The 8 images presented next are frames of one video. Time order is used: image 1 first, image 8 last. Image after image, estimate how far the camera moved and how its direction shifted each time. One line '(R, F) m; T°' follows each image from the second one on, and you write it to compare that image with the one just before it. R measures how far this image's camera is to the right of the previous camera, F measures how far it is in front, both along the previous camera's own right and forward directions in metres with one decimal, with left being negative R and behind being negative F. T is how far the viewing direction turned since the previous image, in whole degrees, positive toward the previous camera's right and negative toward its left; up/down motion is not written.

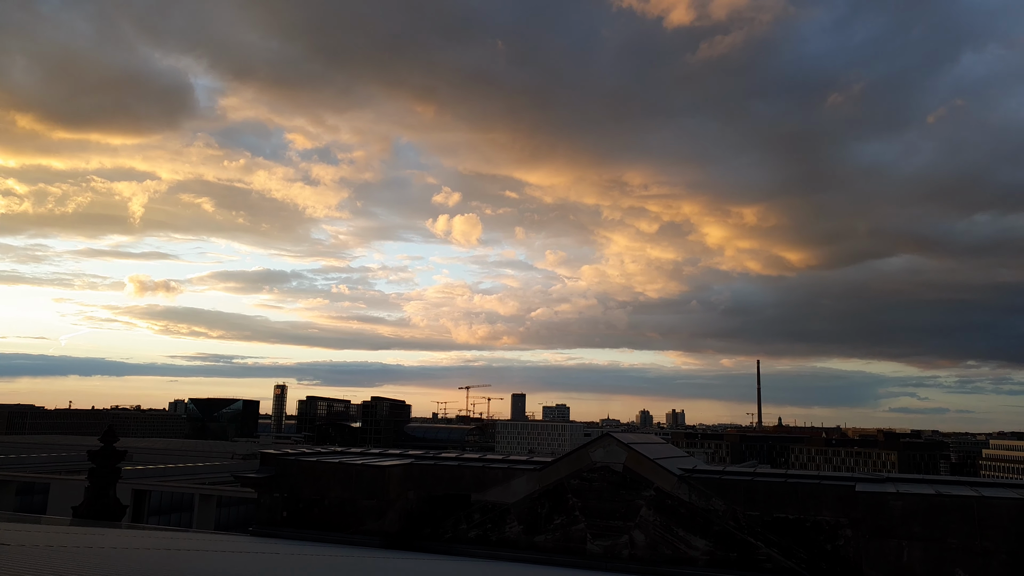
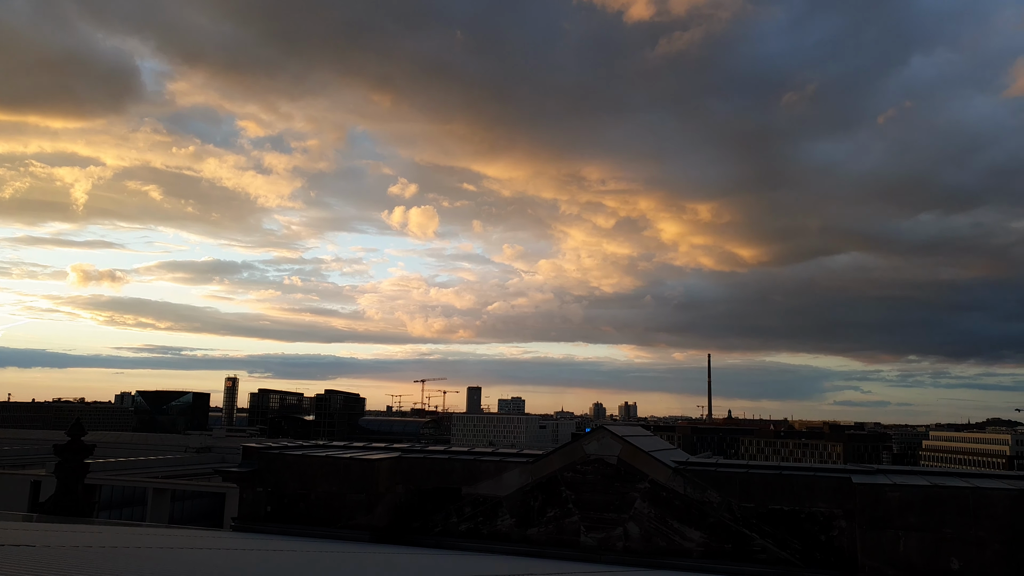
(-0.7, +0.3) m; +3°
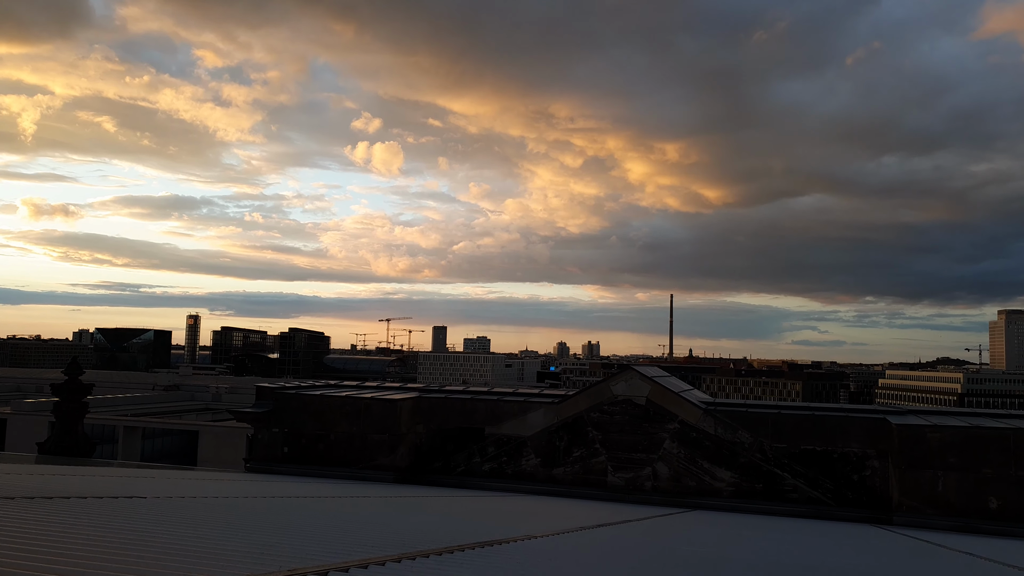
(-1.2, +0.7) m; +2°
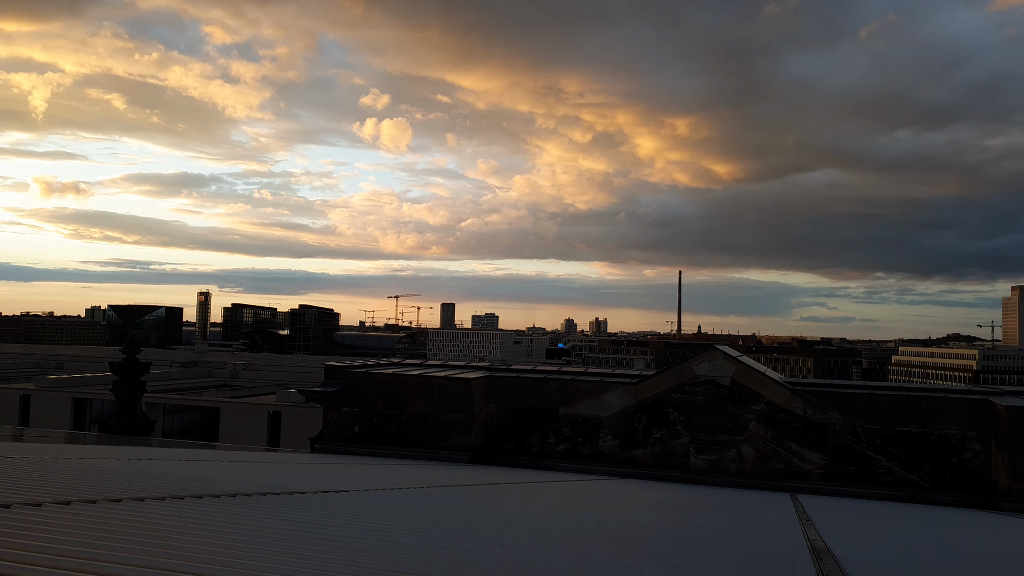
(-1.5, +0.5) m; -1°
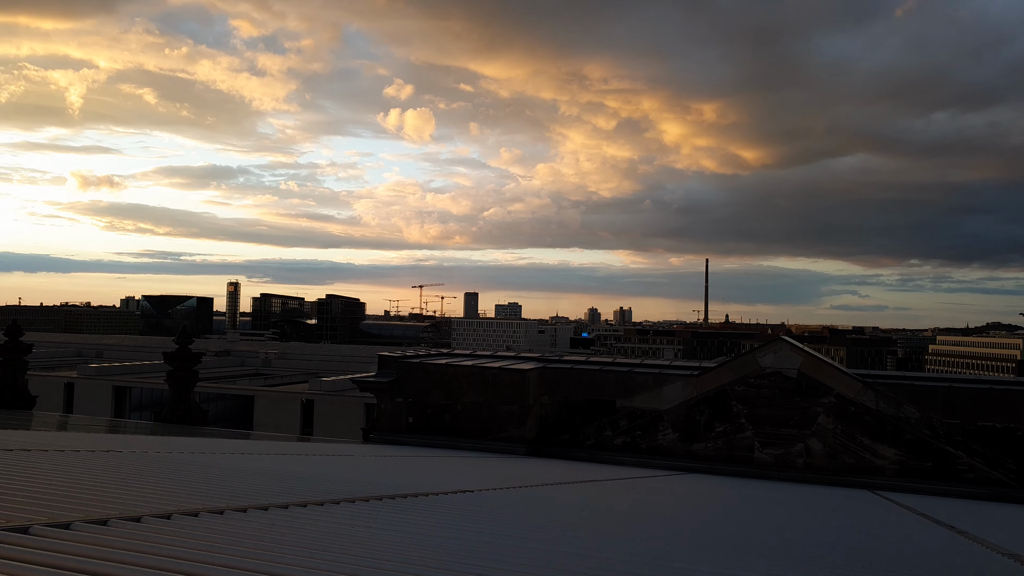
(-0.7, +0.3) m; -2°
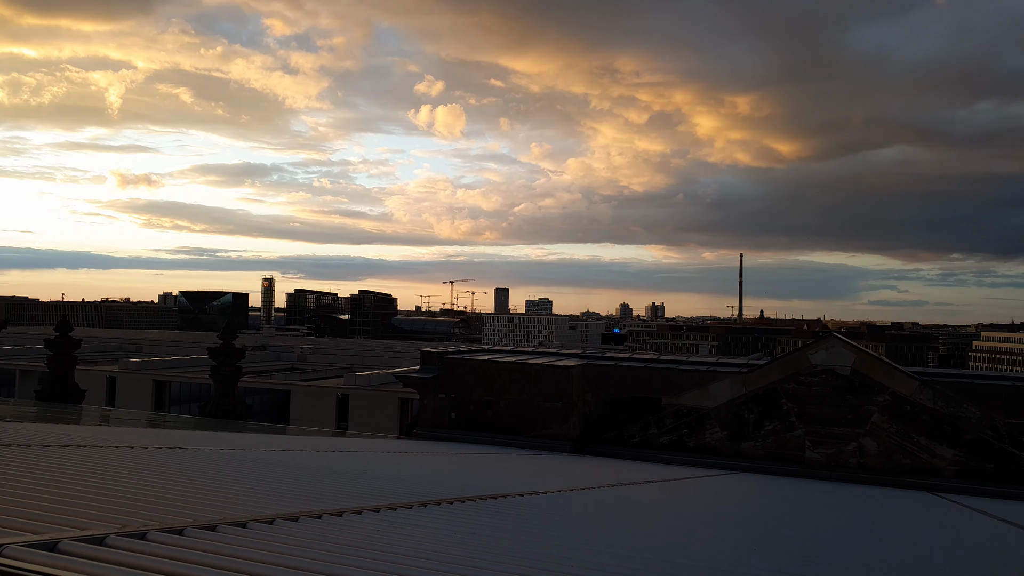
(-0.3, +0.1) m; -3°
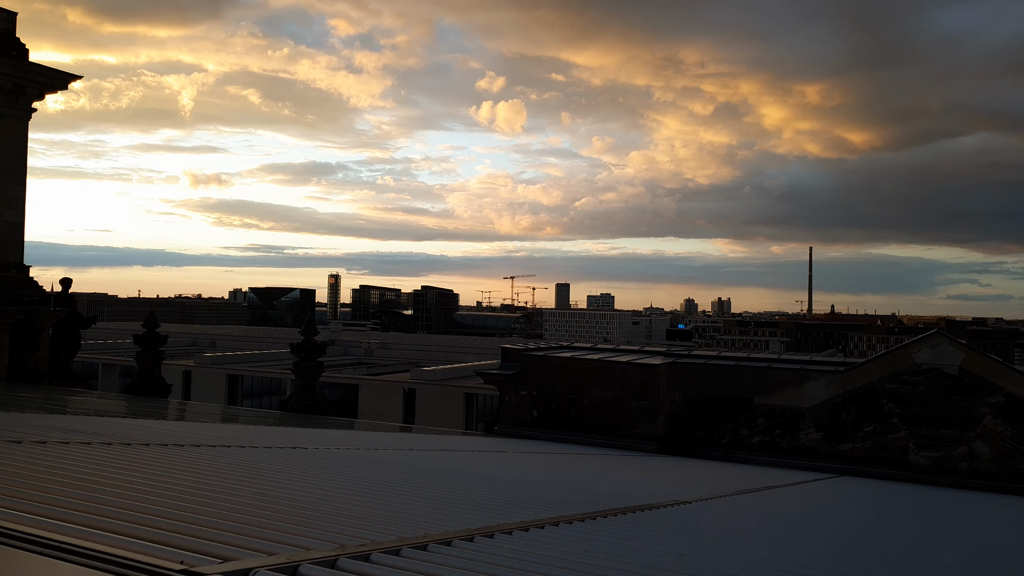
(-0.5, +0.1) m; -6°
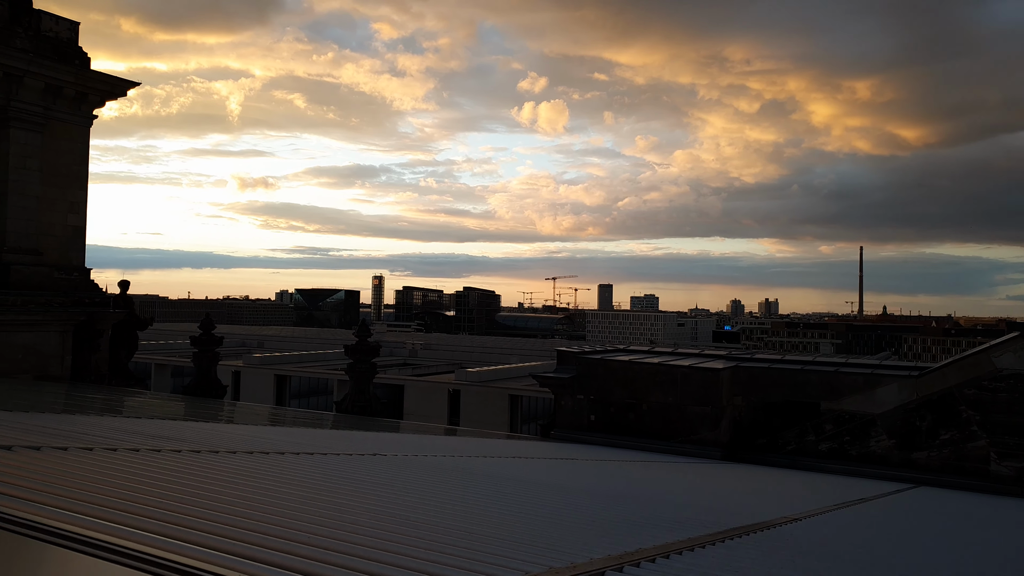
(-0.4, 0.0) m; -4°
